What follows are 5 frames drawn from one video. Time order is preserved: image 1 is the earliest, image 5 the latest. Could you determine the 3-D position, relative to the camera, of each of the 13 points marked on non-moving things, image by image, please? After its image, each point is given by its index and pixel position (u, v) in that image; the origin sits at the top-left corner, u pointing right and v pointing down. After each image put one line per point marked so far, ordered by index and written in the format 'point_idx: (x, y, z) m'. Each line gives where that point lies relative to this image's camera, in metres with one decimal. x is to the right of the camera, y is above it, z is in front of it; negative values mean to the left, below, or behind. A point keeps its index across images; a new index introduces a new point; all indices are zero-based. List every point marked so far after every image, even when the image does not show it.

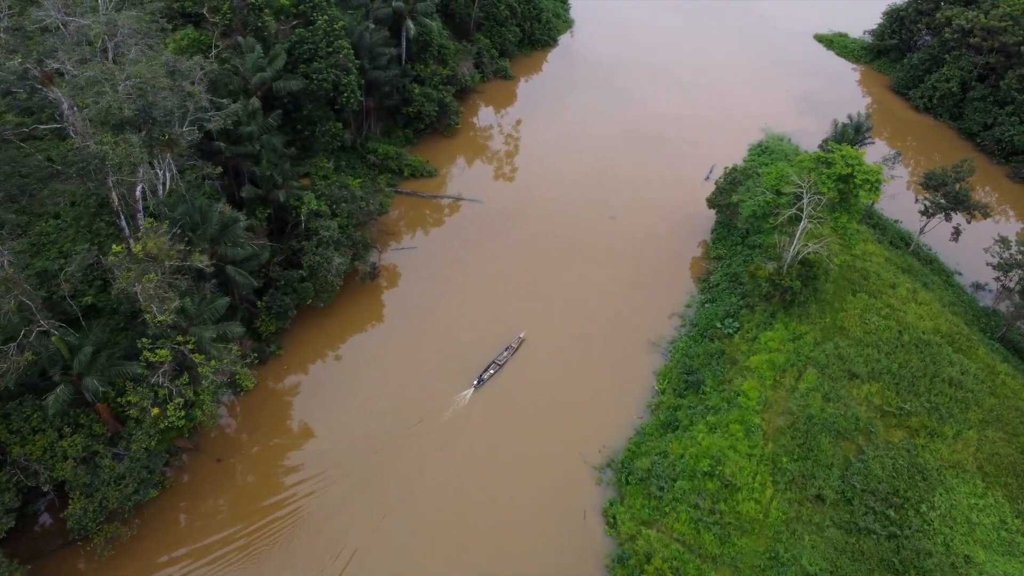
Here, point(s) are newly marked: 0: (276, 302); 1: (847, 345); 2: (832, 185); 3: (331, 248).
0: (-5.7, -0.3, +19.3) m
1: (+7.8, -1.3, +18.6) m
2: (+7.0, +2.2, +17.5) m
3: (-4.5, +1.0, +20.1) m
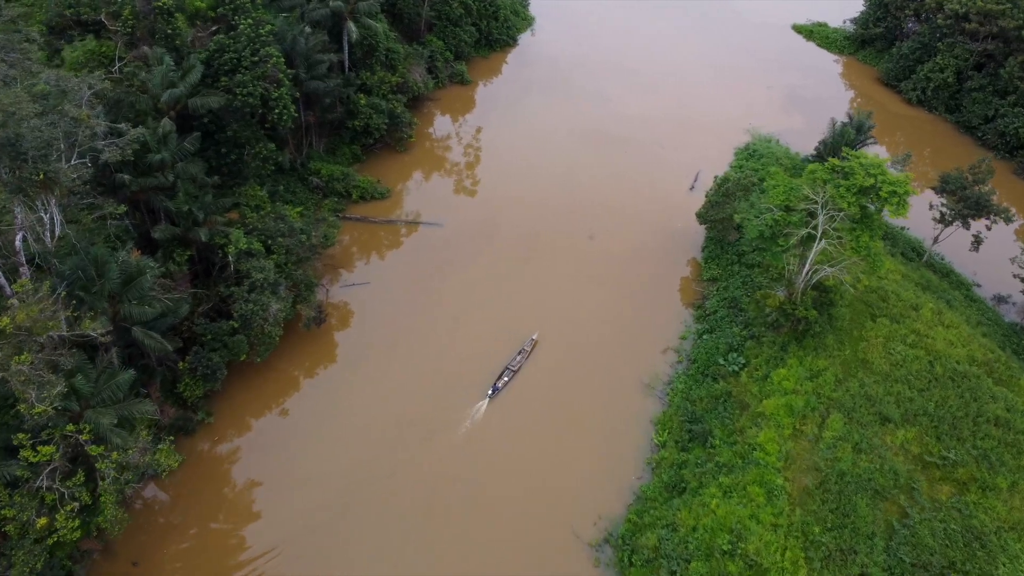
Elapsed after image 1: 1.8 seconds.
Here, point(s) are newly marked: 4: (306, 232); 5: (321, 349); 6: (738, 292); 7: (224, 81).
0: (-6.2, -1.4, +16.1) m
1: (+7.2, -1.9, +16.1) m
2: (+6.3, +1.6, +15.0) m
3: (-5.2, -0.1, +17.0) m
4: (-4.8, +1.3, +18.7) m
5: (-4.5, -1.4, +18.9) m
6: (+5.4, -0.1, +19.2) m
7: (-6.3, +4.6, +17.7) m
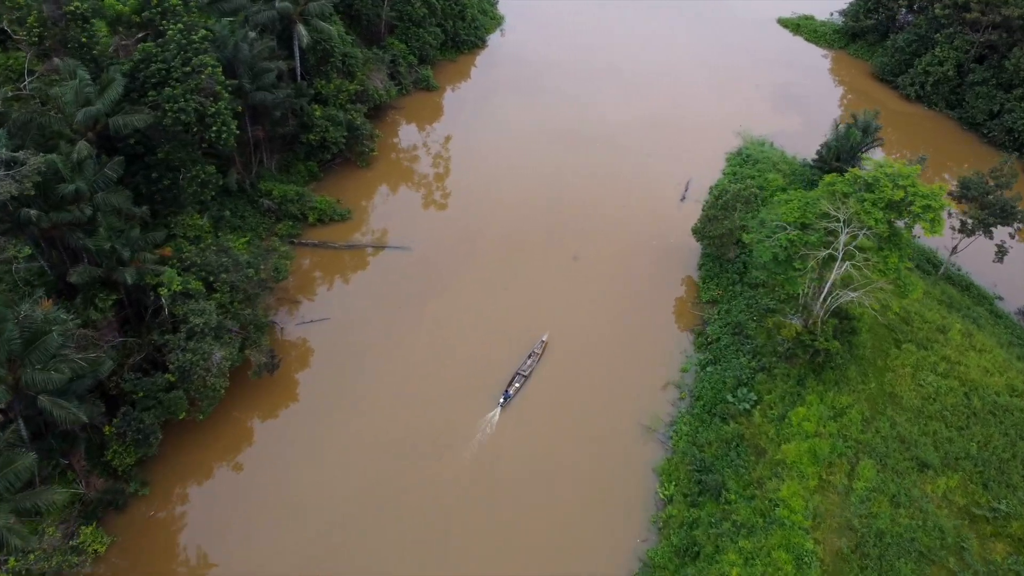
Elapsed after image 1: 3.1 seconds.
0: (-6.5, -2.3, +13.8) m
1: (+7.0, -2.3, +14.2) m
2: (+6.0, +1.2, +13.0) m
3: (-5.6, -0.9, +14.7) m
4: (-5.3, +0.5, +16.4) m
5: (-4.9, -2.3, +16.6) m
6: (+4.9, -0.6, +17.2) m
7: (-6.9, +3.7, +15.4) m
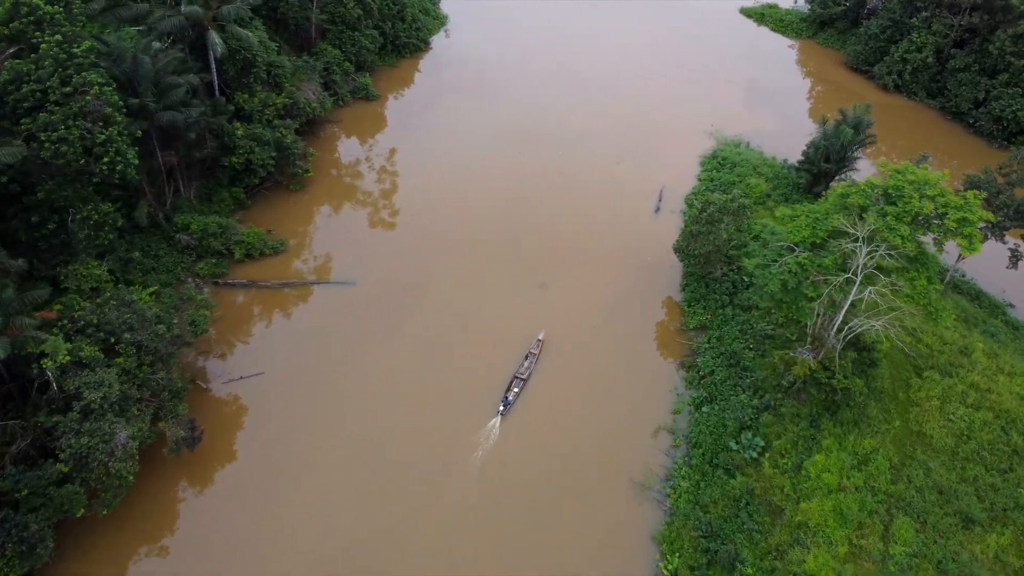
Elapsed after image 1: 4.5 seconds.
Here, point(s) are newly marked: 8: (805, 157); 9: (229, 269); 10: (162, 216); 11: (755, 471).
0: (-6.9, -3.4, +11.1) m
1: (+6.5, -2.7, +12.2) m
2: (+5.4, +0.8, +11.0) m
3: (-6.1, -2.0, +12.1) m
4: (-6.0, -0.5, +13.8) m
5: (-5.5, -3.2, +14.0) m
6: (+4.2, -1.1, +15.1) m
7: (-7.7, +2.6, +12.7) m
8: (+6.7, +3.0, +18.2) m
9: (-6.3, +0.4, +18.0) m
10: (-7.5, +1.6, +17.2) m
11: (+3.9, -3.0, +12.9) m
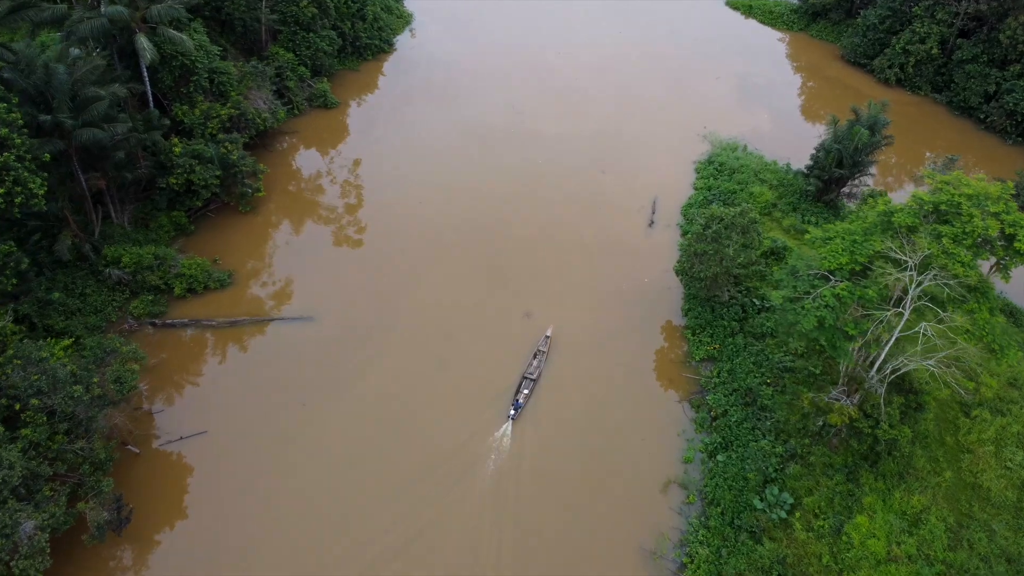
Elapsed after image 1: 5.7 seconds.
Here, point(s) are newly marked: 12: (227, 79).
0: (-7.0, -4.1, +8.9) m
1: (+6.4, -3.1, +10.4) m
2: (+5.2, +0.3, +9.2) m
3: (-6.2, -2.7, +9.9) m
4: (-6.2, -1.3, +11.6) m
5: (-5.6, -4.0, +11.8) m
6: (+4.0, -1.5, +13.3) m
7: (-7.9, +1.8, +10.4) m
8: (+6.2, +2.6, +16.5) m
9: (-6.7, -0.3, +15.8) m
10: (-7.9, +0.8, +15.0) m
11: (+3.8, -3.4, +11.0) m
12: (-6.4, +4.7, +18.1) m
